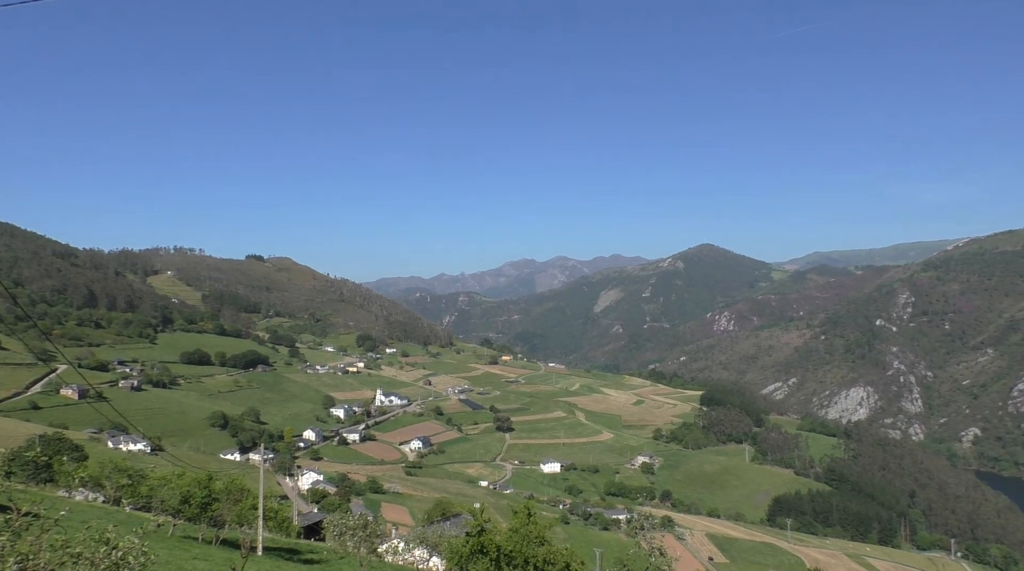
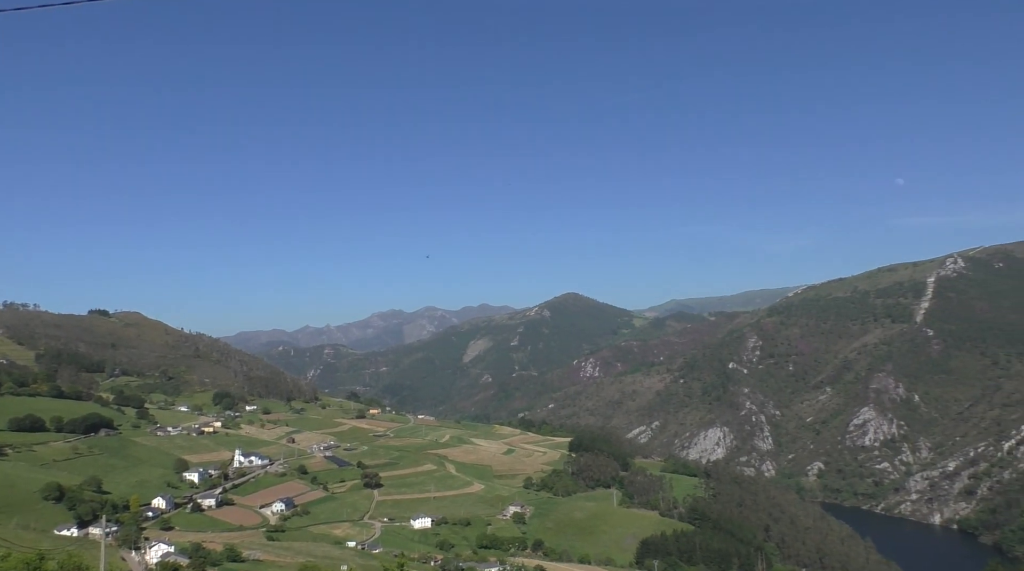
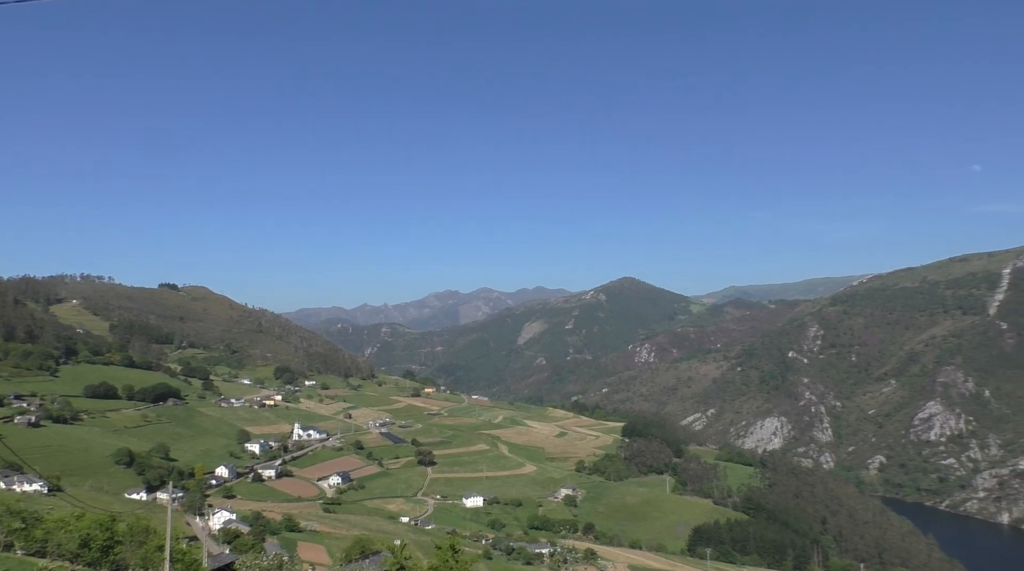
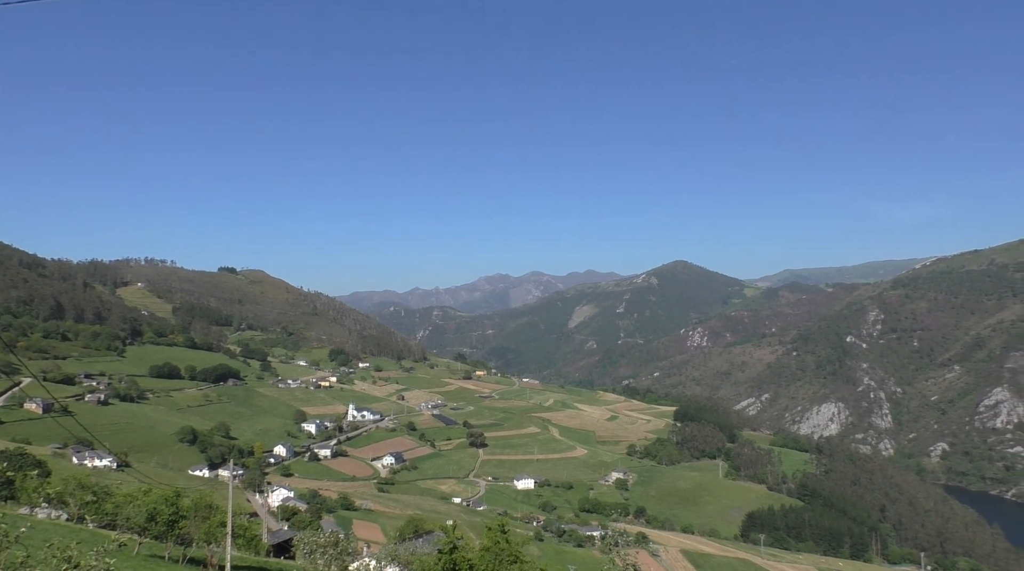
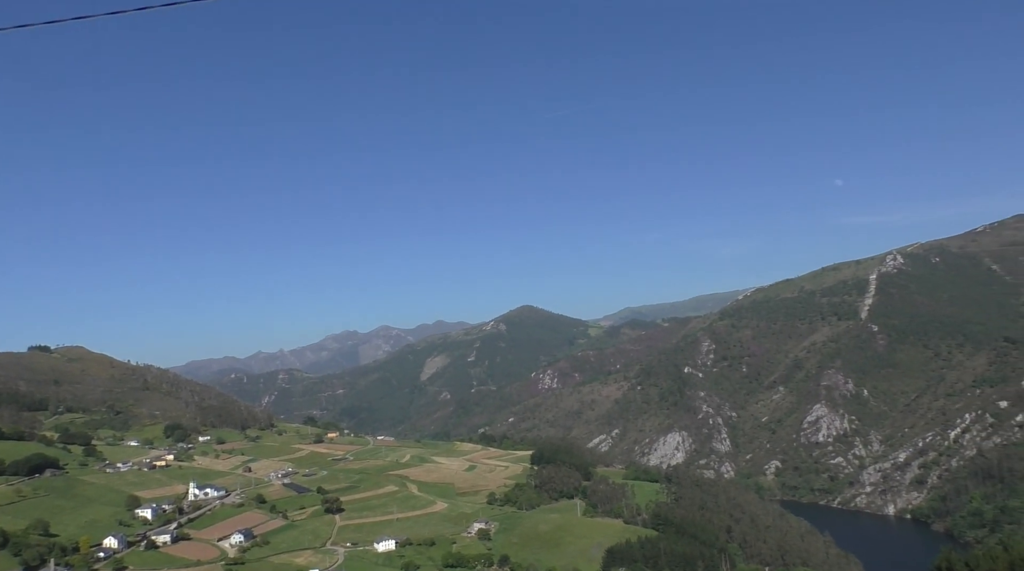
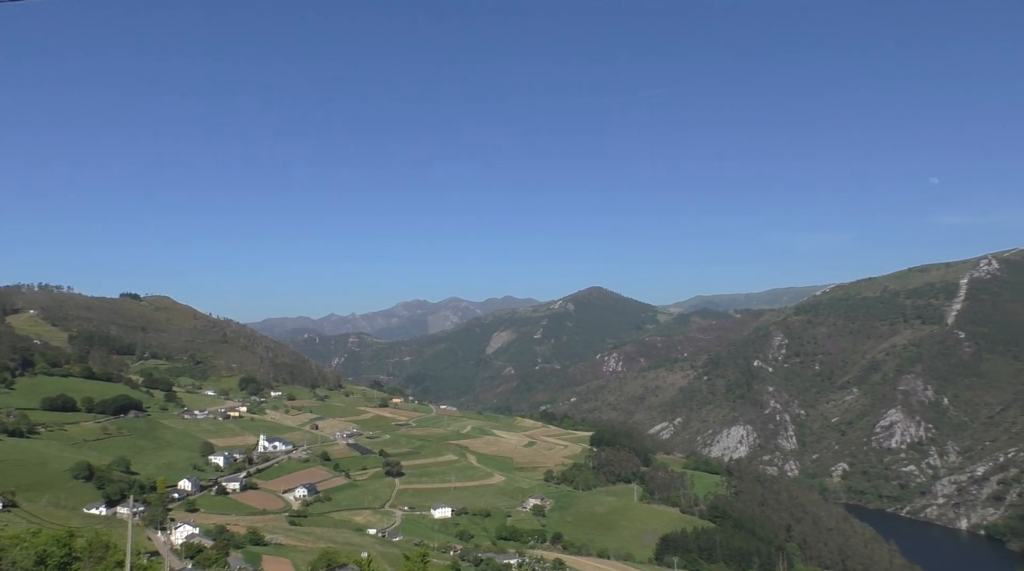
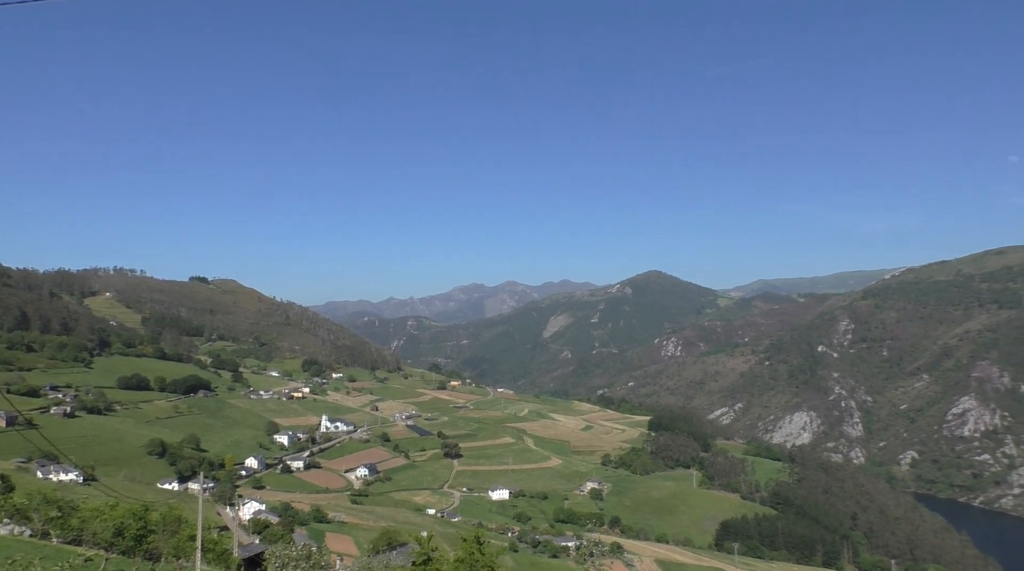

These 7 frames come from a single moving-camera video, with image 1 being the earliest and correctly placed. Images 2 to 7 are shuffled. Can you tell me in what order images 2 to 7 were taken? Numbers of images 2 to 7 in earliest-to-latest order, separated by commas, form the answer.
4, 7, 3, 6, 2, 5
